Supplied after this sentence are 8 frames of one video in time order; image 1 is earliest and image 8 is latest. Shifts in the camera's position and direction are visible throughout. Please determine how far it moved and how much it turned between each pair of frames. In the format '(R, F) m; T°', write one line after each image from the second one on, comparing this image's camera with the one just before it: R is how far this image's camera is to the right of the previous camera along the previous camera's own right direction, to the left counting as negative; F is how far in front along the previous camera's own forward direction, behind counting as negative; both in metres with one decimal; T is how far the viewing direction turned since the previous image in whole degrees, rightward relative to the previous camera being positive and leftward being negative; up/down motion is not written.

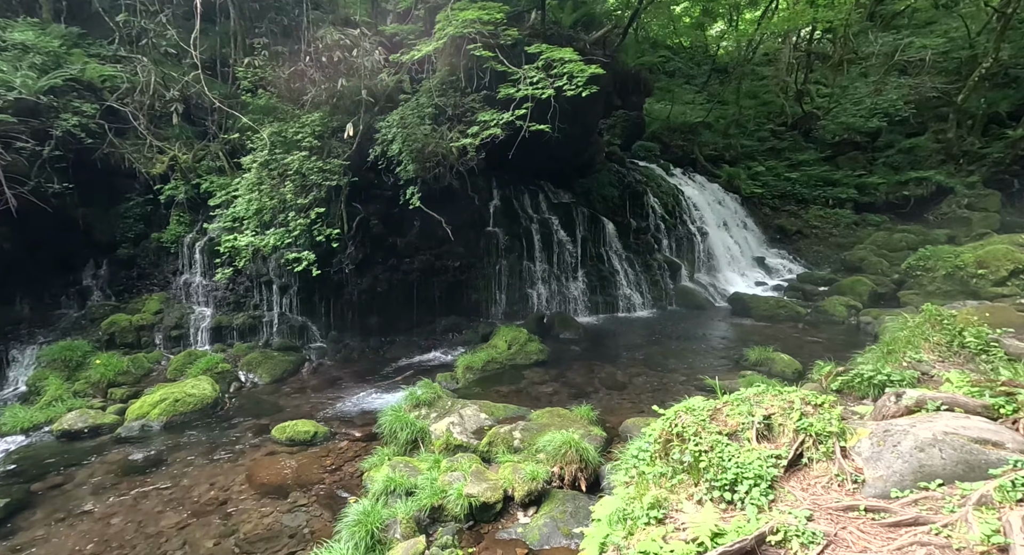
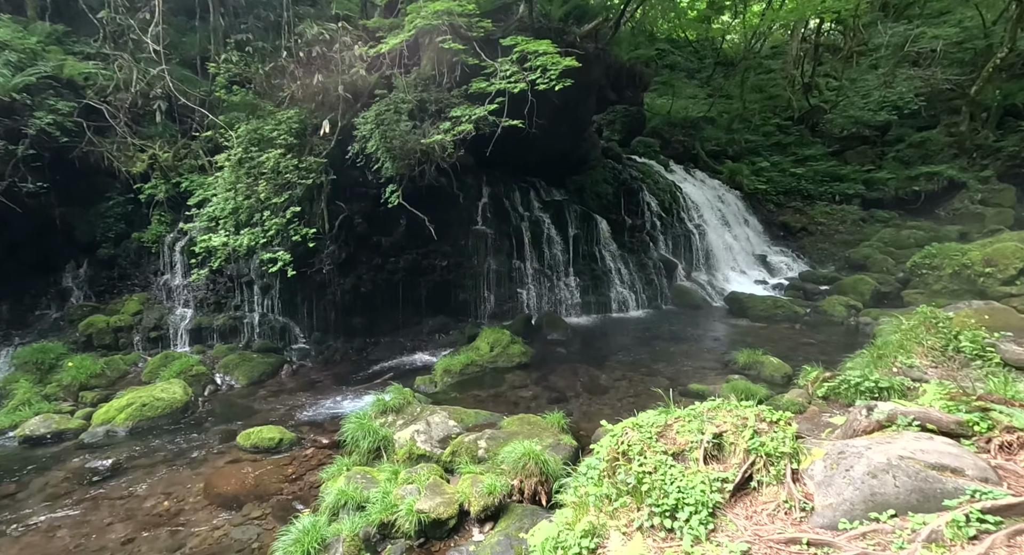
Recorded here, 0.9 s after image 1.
(+0.6, +0.3) m; -1°
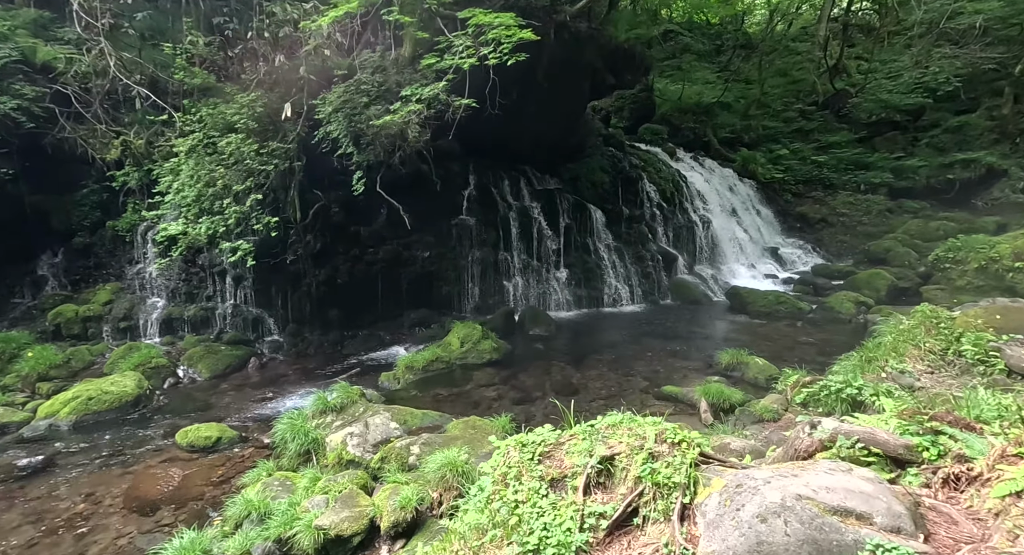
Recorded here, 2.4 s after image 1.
(+1.0, +0.5) m; -3°
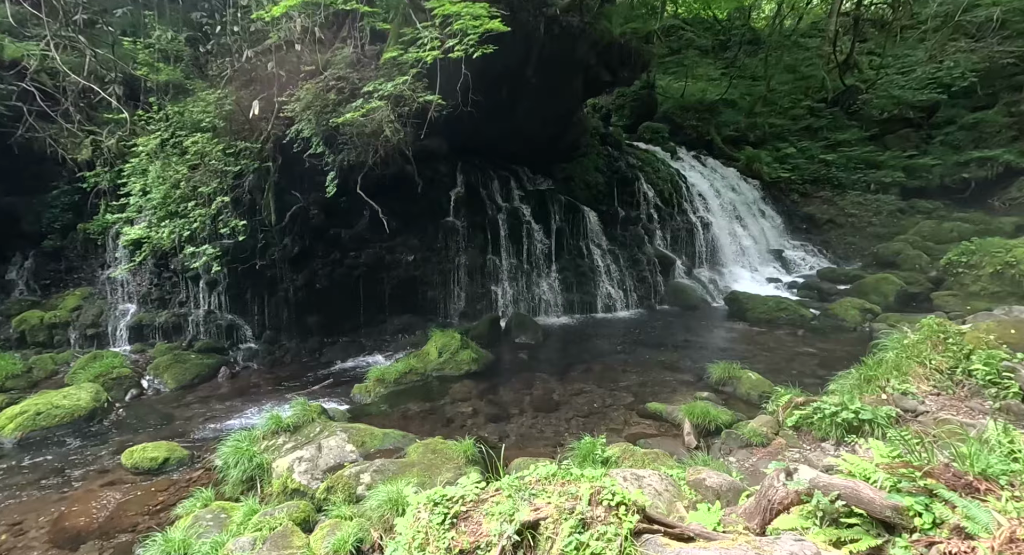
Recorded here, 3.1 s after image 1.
(+0.5, +0.5) m; -1°
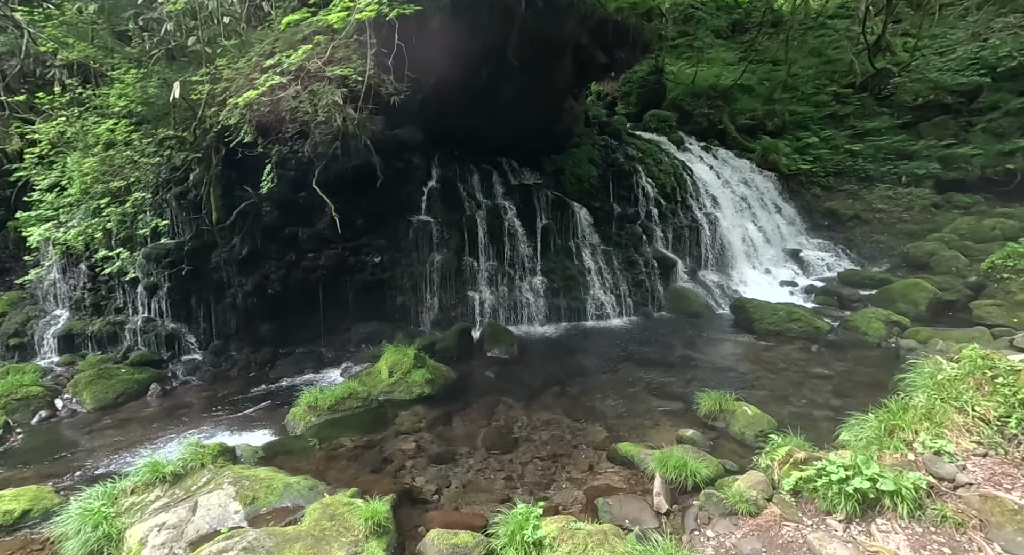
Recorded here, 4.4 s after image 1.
(+0.9, +1.3) m; -2°
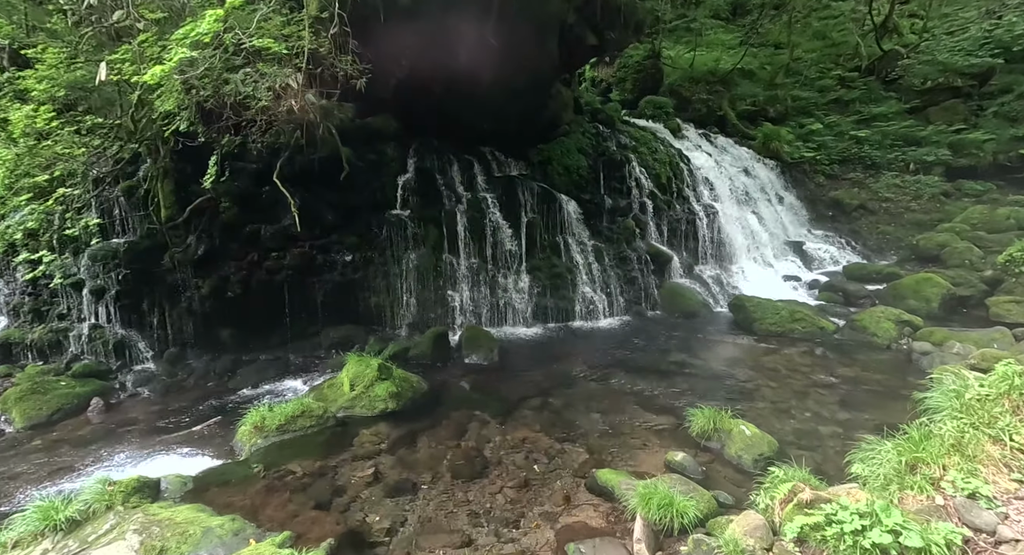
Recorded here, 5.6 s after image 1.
(+0.4, +0.8) m; 0°
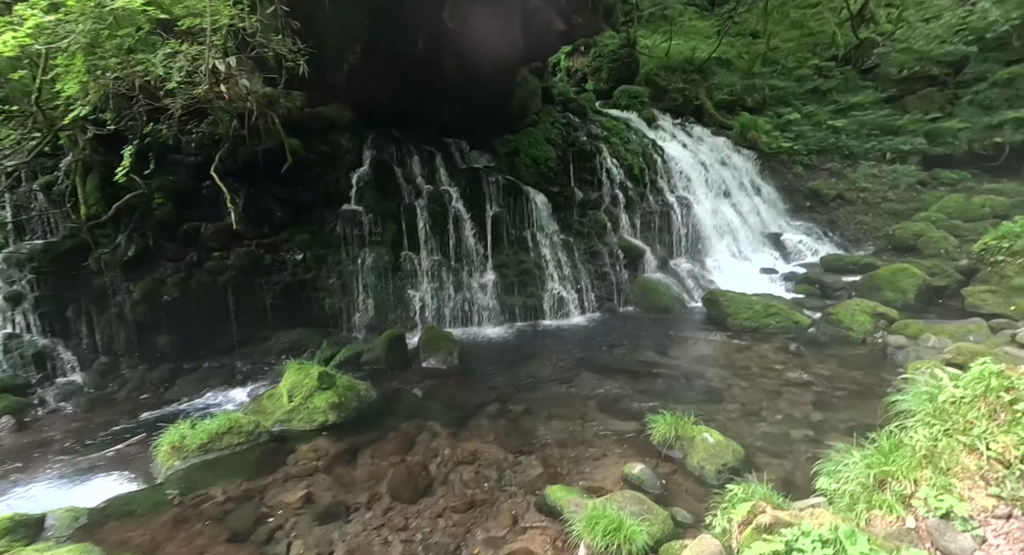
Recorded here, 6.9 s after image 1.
(+0.5, +0.5) m; +1°
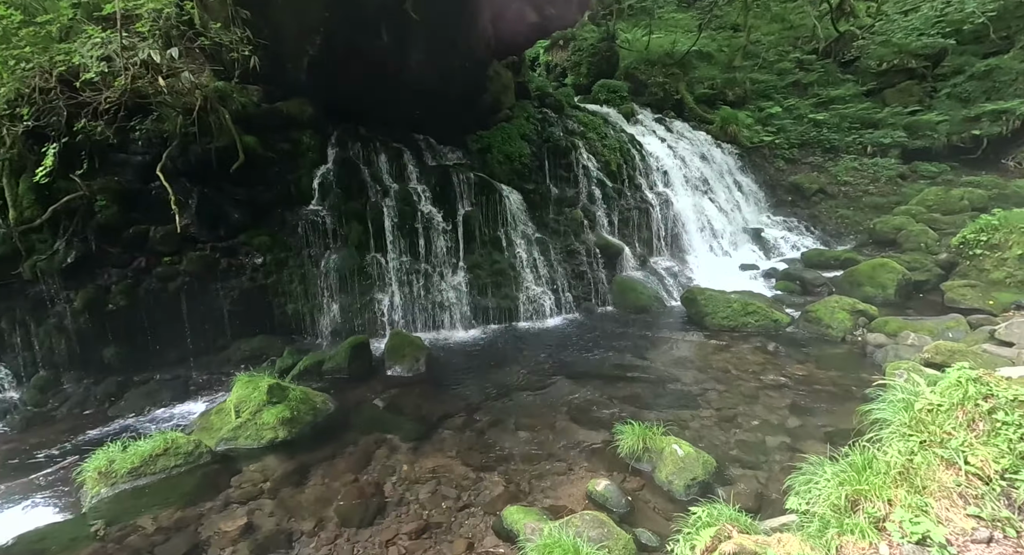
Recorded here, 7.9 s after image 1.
(+0.3, +0.4) m; +1°
